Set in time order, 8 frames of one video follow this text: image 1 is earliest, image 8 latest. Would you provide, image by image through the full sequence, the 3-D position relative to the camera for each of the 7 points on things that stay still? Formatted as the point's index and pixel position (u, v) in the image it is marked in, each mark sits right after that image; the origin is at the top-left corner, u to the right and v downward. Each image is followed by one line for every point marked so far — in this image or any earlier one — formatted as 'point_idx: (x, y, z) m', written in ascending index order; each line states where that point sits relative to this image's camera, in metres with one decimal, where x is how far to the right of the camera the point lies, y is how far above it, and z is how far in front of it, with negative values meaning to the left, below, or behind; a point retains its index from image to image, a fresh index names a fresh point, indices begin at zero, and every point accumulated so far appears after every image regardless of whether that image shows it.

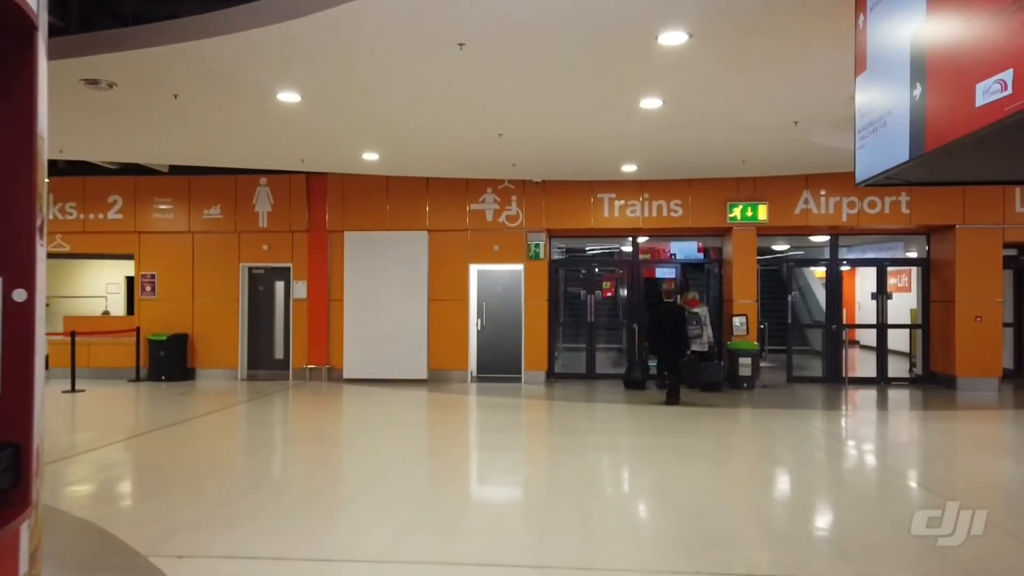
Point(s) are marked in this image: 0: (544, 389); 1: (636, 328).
0: (+0.5, -1.5, +11.5) m
1: (+2.0, -0.7, +12.4) m
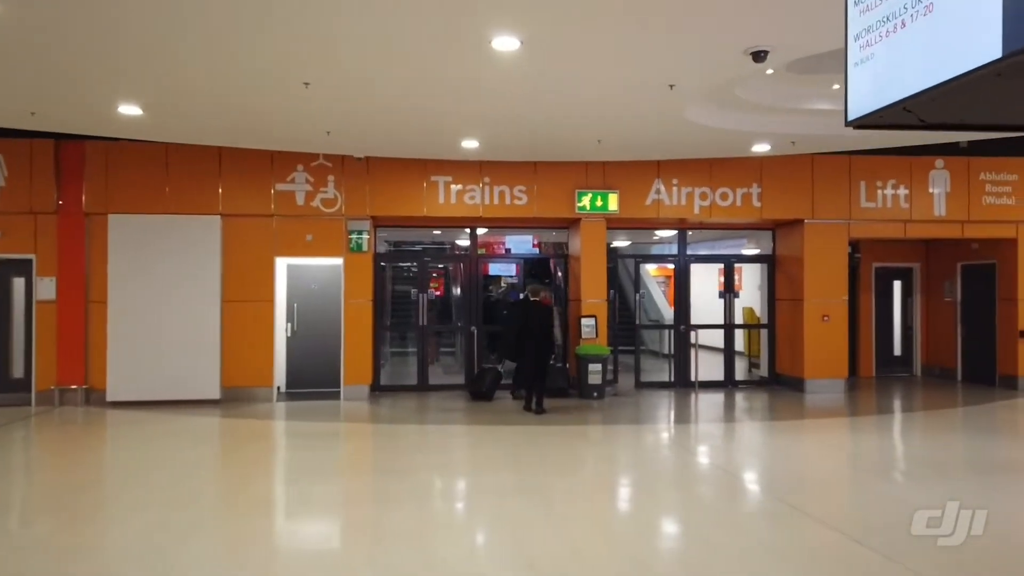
0: (-1.8, -1.5, +9.7) m
1: (-0.5, -0.6, +10.9) m
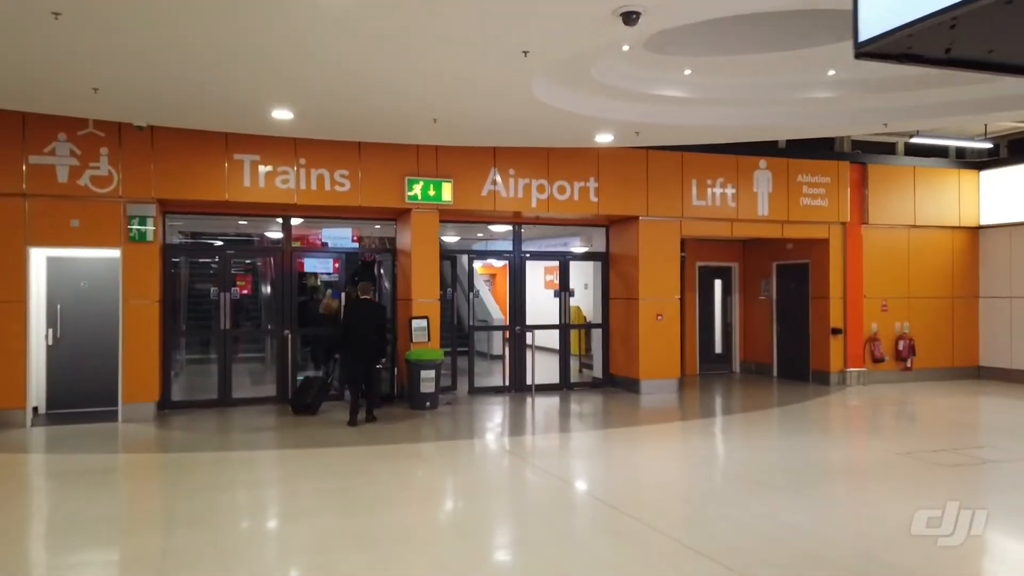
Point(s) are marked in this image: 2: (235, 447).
0: (-3.8, -1.5, +8.0) m
1: (-2.8, -0.6, +9.5) m
2: (-2.8, -1.6, +7.6) m
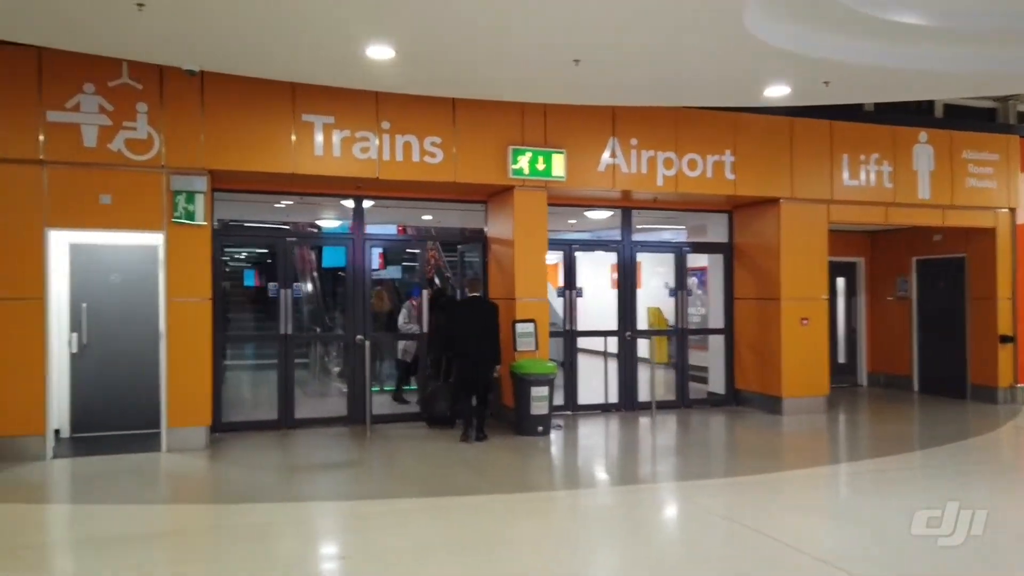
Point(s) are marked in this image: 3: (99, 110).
0: (-2.6, -1.4, +6.3) m
1: (-1.6, -0.6, +7.8) m
2: (-1.6, -1.6, +5.9) m
3: (-3.4, +1.5, +6.2) m
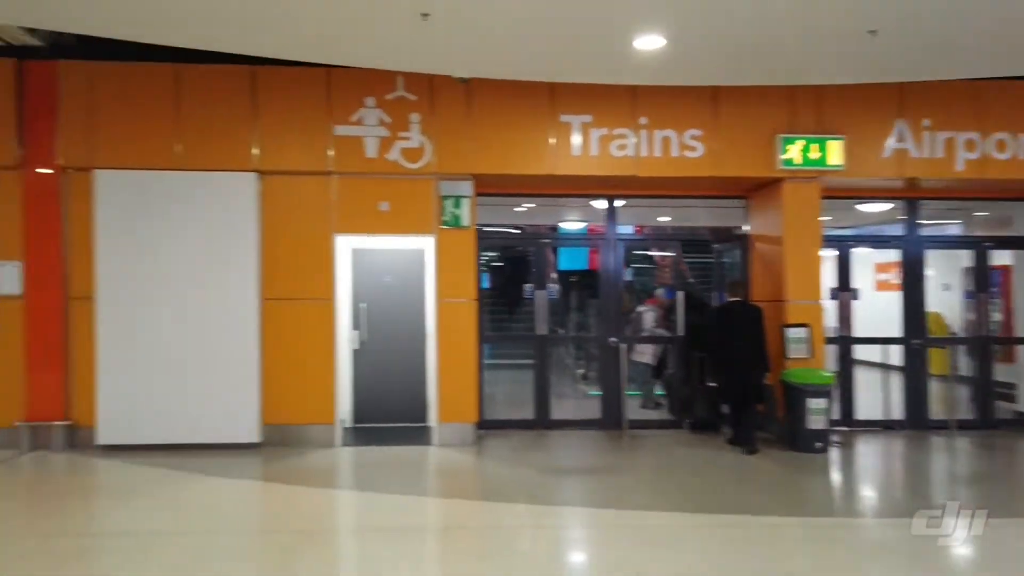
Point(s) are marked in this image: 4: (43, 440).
0: (-0.4, -1.5, +6.5) m
1: (+1.0, -0.6, +7.6) m
2: (+0.5, -1.6, +5.8) m
3: (-1.2, +1.4, +6.6) m
4: (-4.0, -1.3, +6.5) m
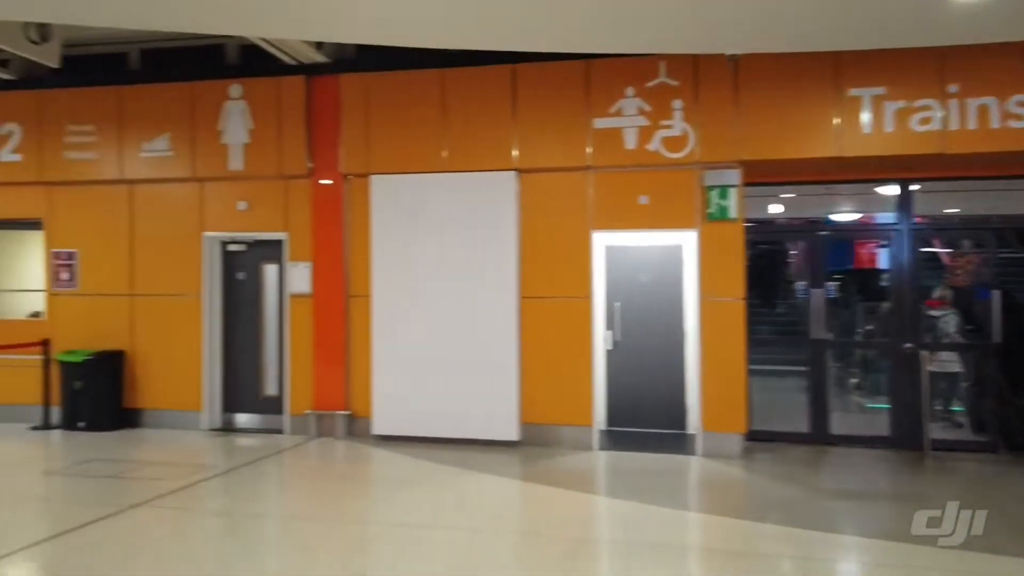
0: (+1.8, -1.4, +5.9) m
1: (+3.4, -0.6, +6.6) m
2: (+2.4, -1.5, +5.0) m
3: (+1.0, +1.5, +6.3) m
4: (-1.7, -1.3, +7.0) m
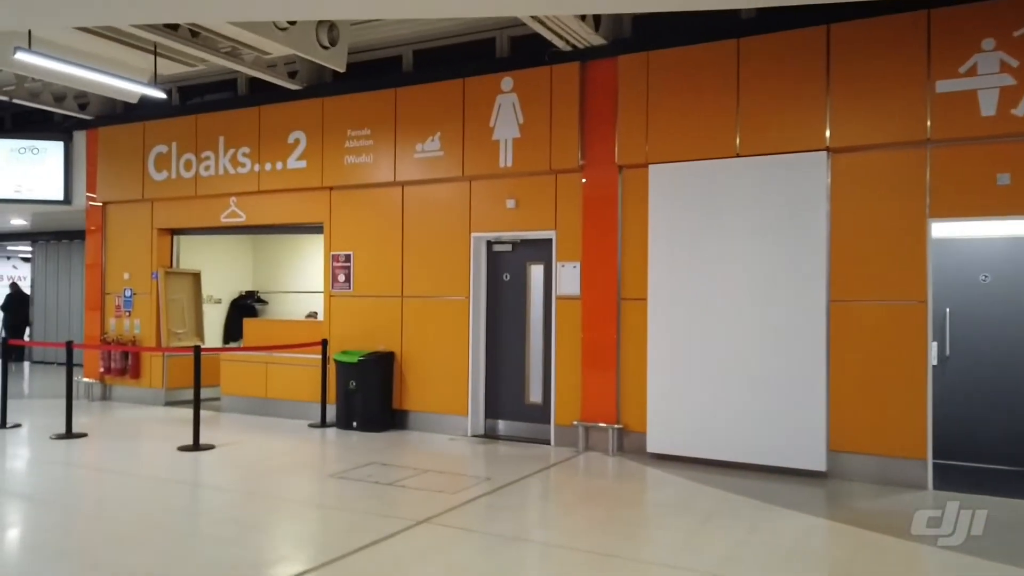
0: (+3.8, -1.4, +4.4) m
1: (+5.6, -0.6, +4.6) m
2: (+4.1, -1.5, +3.3) m
3: (+3.2, +1.4, +5.0) m
4: (+0.7, -1.3, +6.4) m
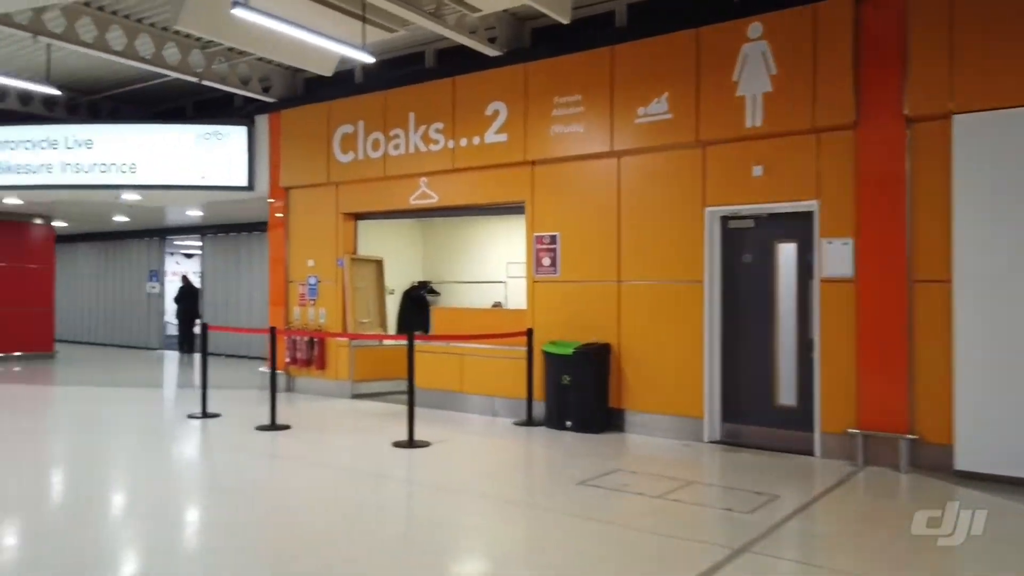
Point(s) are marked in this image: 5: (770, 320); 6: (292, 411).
0: (+5.3, -1.3, +2.9) m
1: (+7.1, -0.5, +2.8) m
2: (+5.4, -1.4, +1.8) m
3: (+4.8, +1.6, +3.6) m
4: (+2.6, -1.2, +5.3) m
5: (+2.0, -0.2, +5.9) m
6: (-2.3, -1.3, +7.8) m
